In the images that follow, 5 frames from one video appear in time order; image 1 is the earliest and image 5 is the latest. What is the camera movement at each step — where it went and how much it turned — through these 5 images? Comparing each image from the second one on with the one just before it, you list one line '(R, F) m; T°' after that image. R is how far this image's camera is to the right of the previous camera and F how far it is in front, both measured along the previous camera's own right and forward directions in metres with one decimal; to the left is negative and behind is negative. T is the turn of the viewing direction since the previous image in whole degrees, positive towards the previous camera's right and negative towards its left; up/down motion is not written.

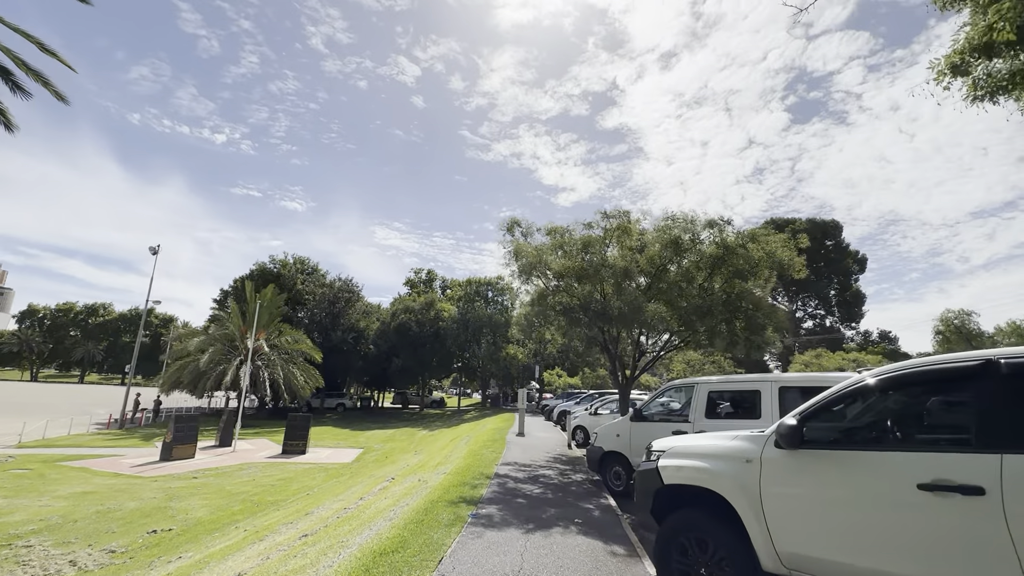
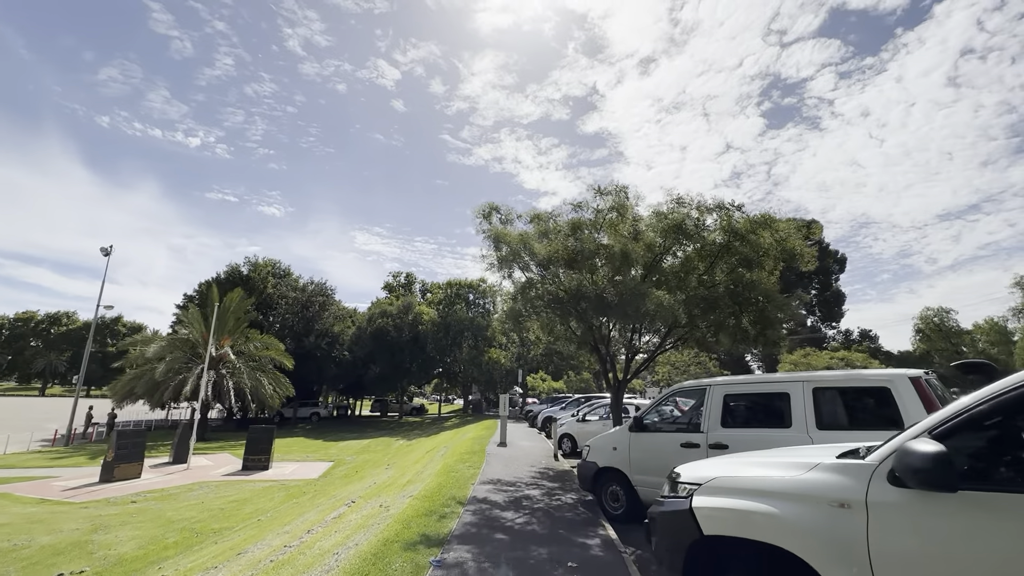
(+0.1, +1.7) m; +2°
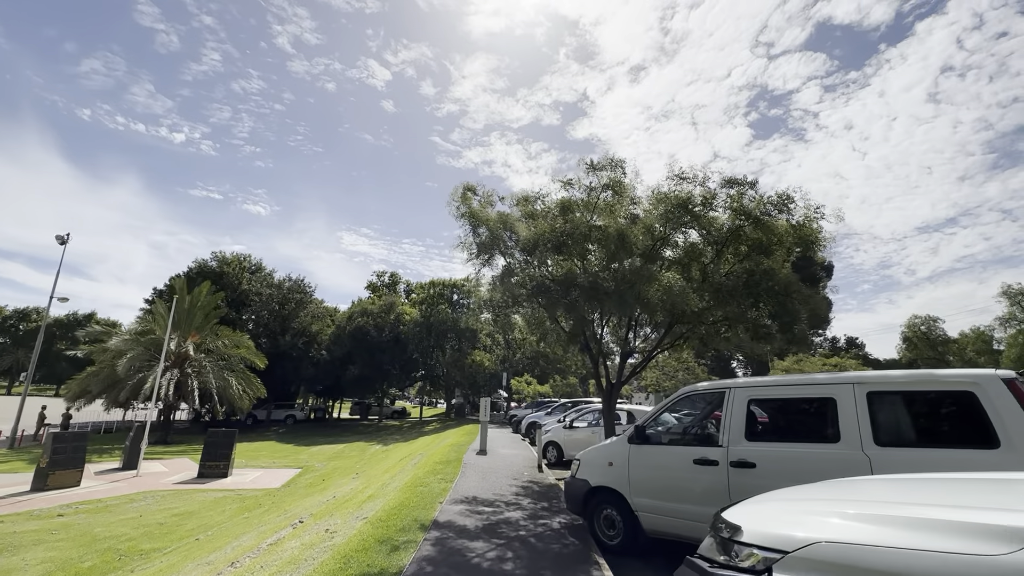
(+0.1, +1.6) m; +1°
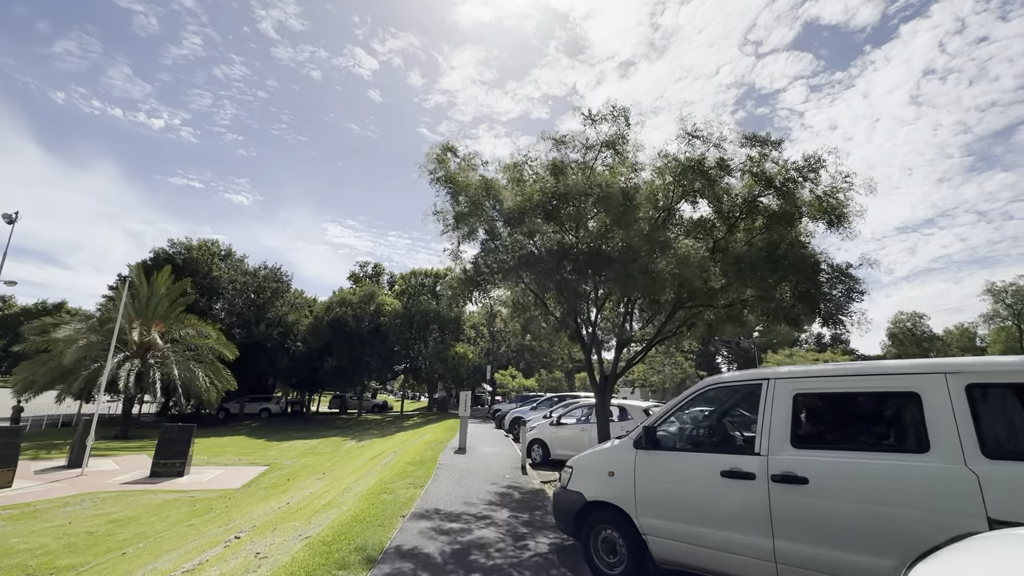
(+0.1, +1.5) m; +1°
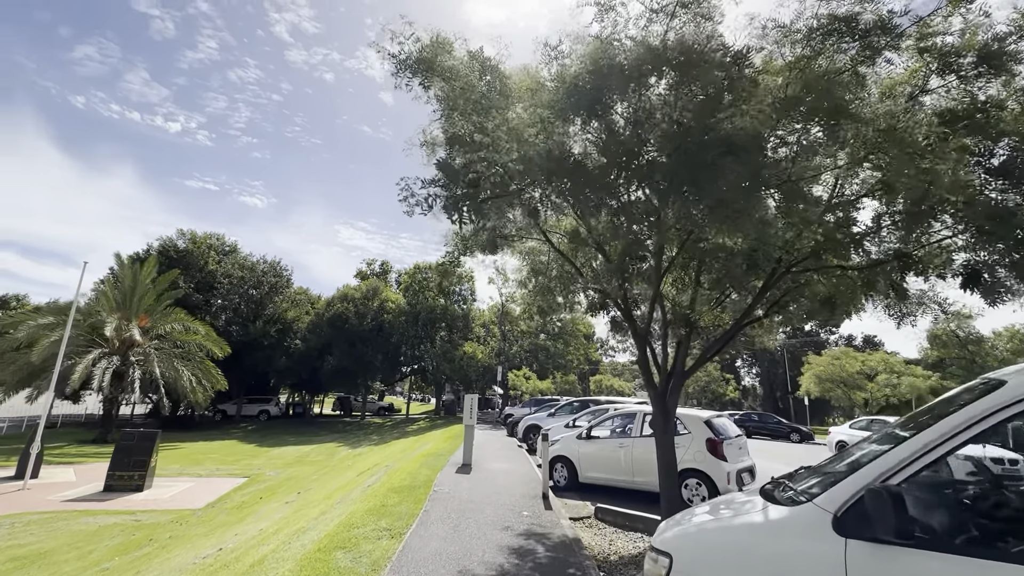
(-0.1, +3.1) m; -1°
